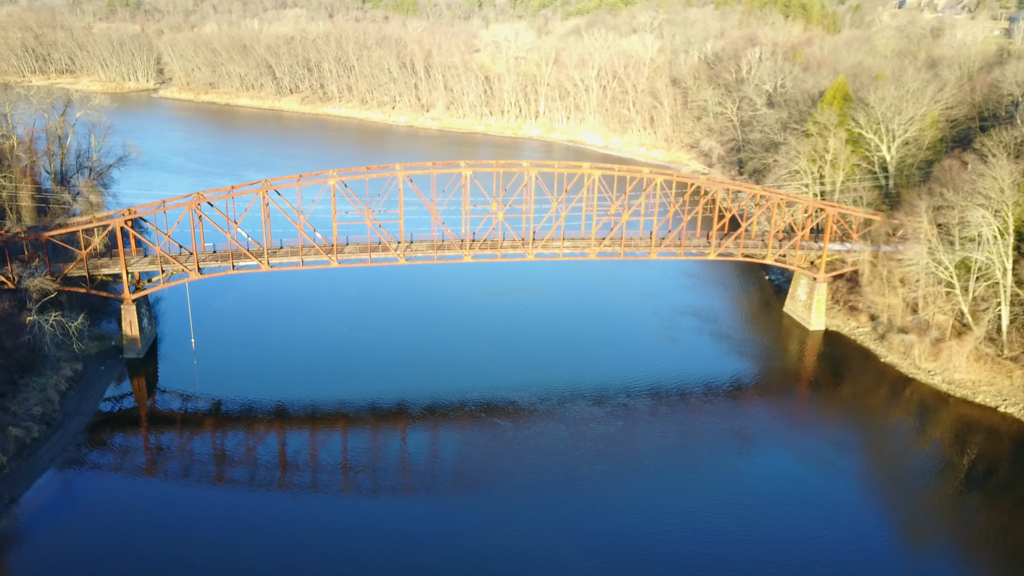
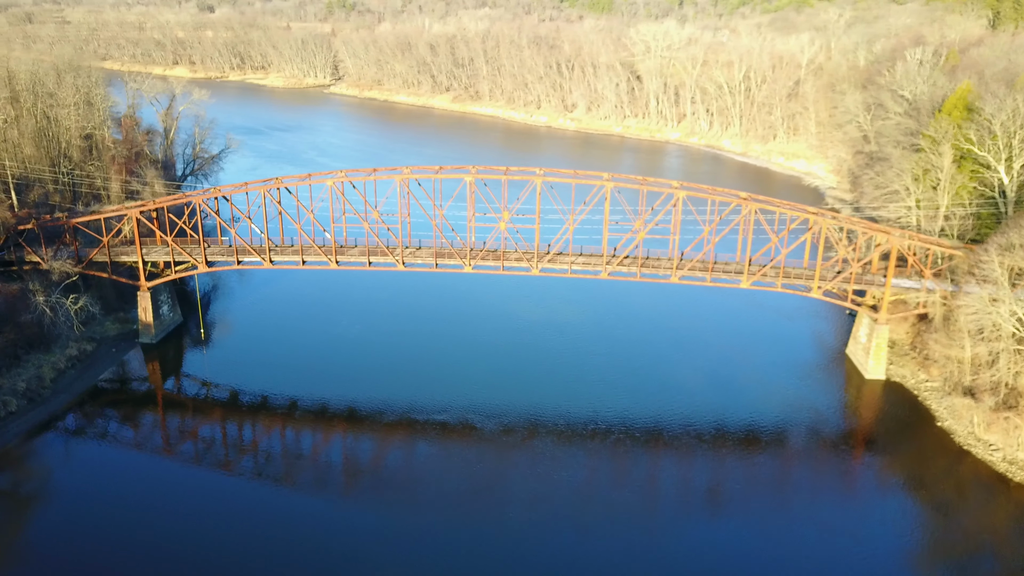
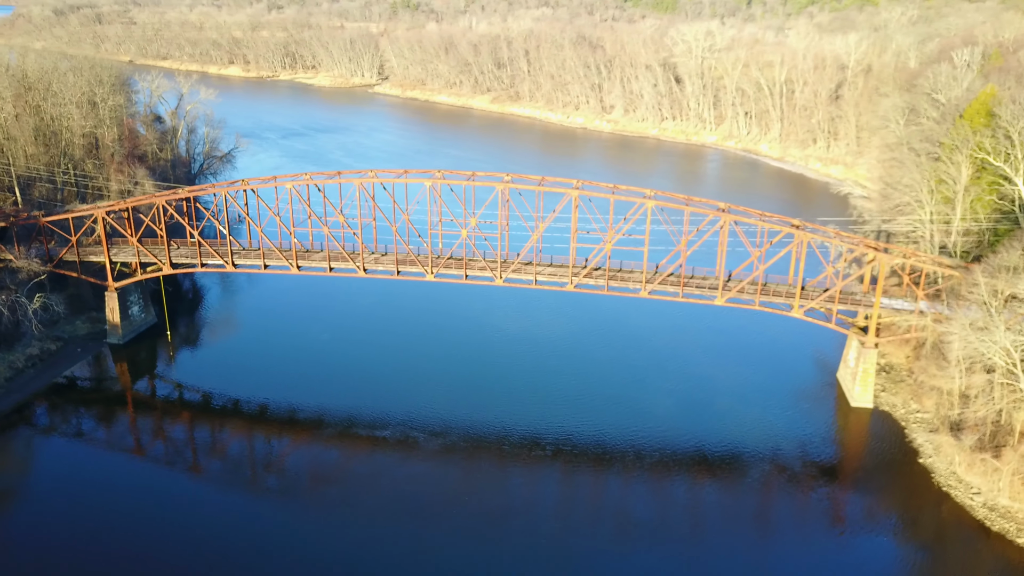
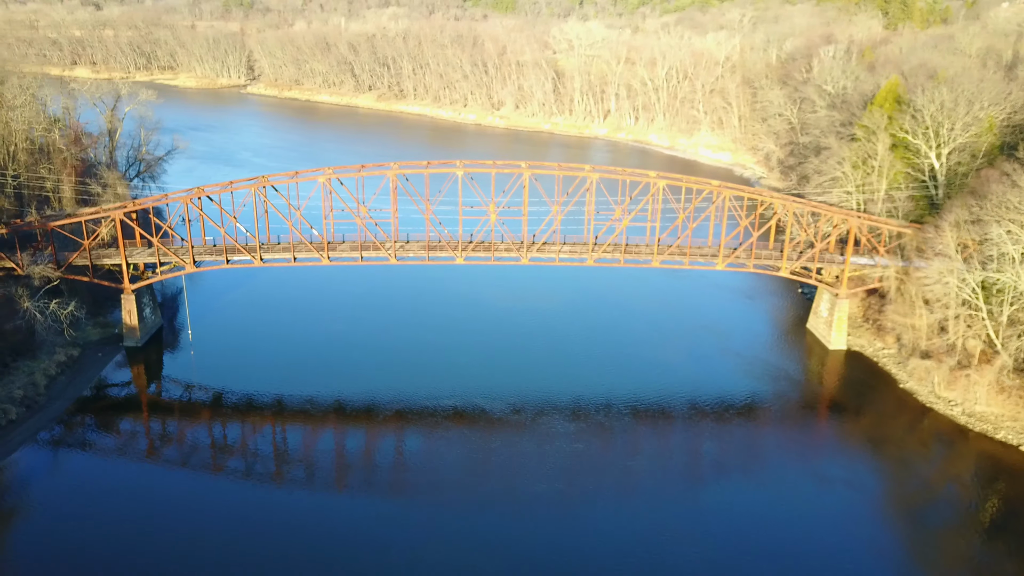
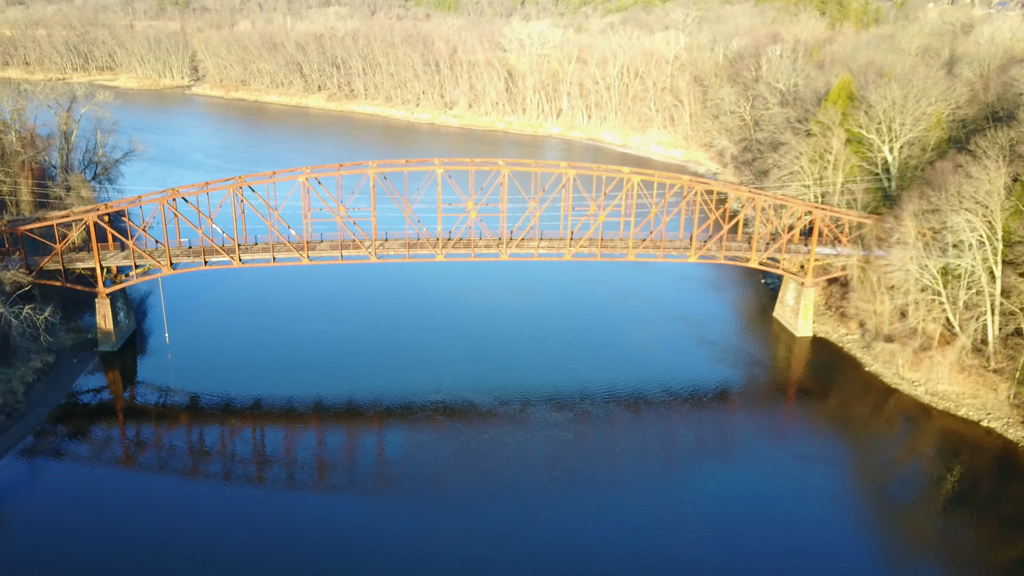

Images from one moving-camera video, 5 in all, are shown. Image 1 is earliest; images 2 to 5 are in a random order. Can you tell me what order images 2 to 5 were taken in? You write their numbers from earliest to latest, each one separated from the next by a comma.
5, 4, 2, 3
